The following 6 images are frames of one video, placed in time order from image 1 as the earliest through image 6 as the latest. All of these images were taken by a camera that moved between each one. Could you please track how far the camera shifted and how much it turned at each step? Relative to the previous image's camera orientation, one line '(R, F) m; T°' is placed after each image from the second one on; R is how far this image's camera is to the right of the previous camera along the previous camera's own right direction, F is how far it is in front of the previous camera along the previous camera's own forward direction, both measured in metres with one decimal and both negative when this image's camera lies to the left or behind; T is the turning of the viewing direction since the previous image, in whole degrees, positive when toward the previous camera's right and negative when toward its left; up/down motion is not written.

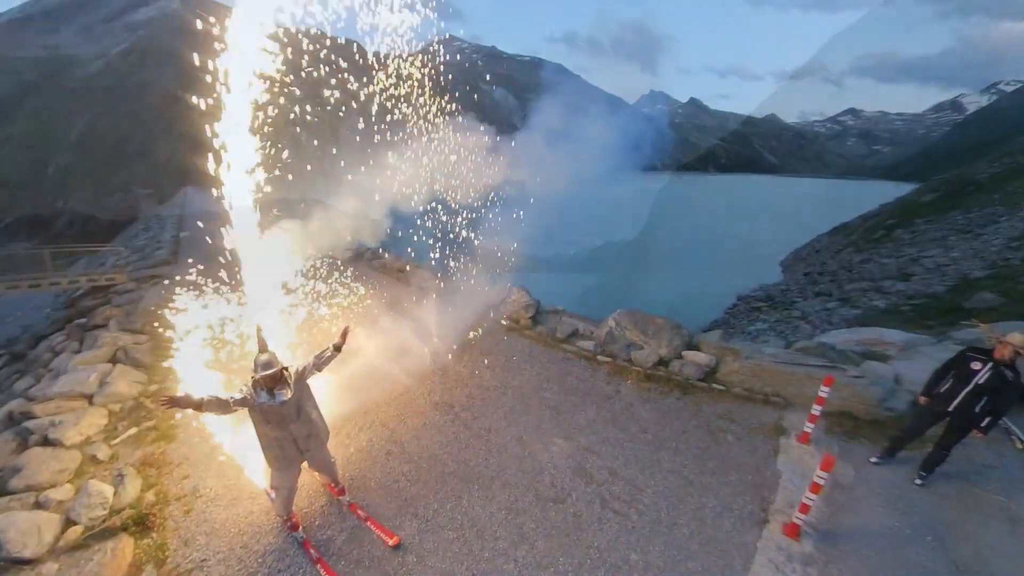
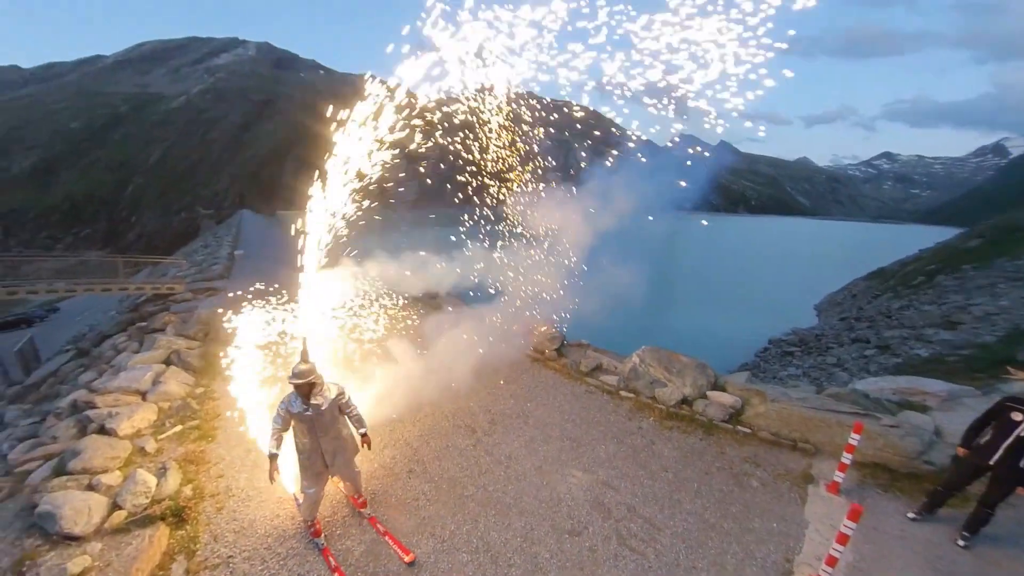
(0.0, -0.4) m; -4°
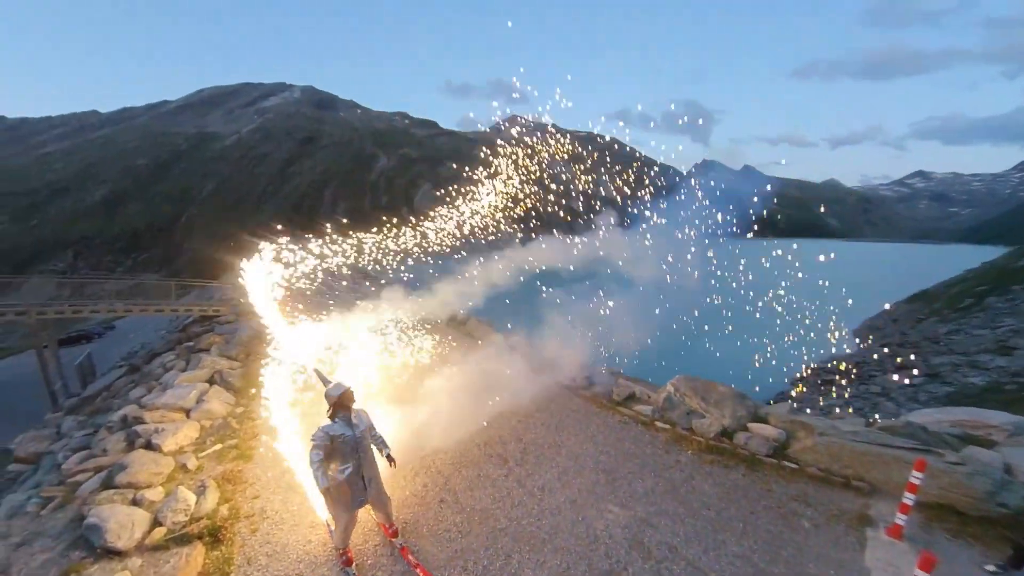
(-0.2, -0.1) m; -3°
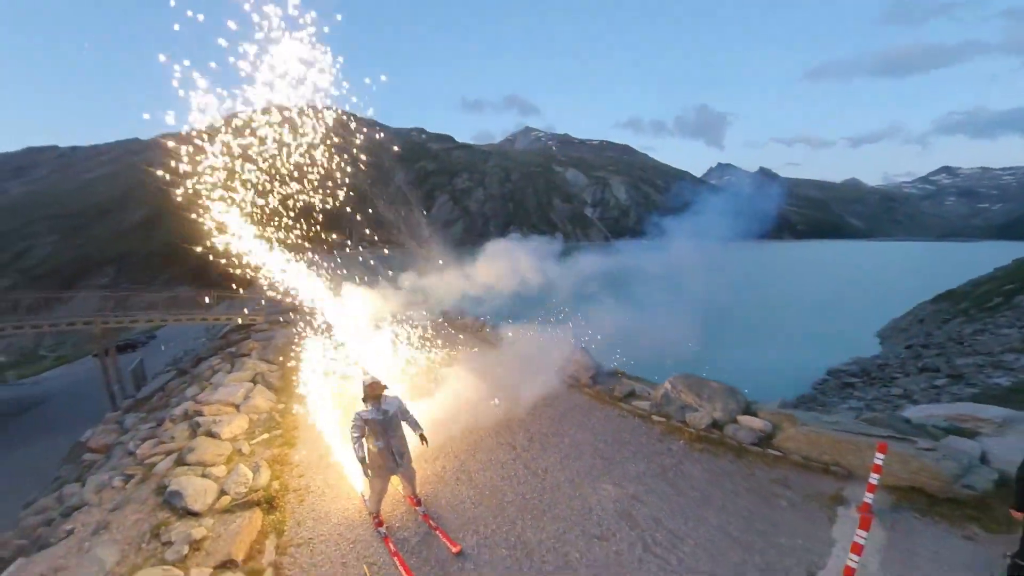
(+0.6, -1.4) m; -4°
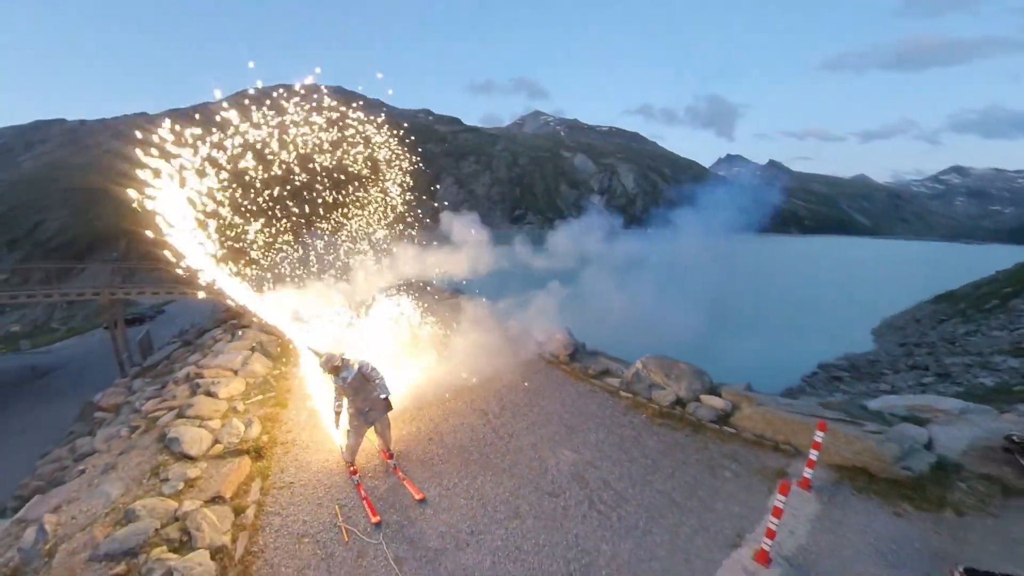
(+1.0, -0.6) m; -2°
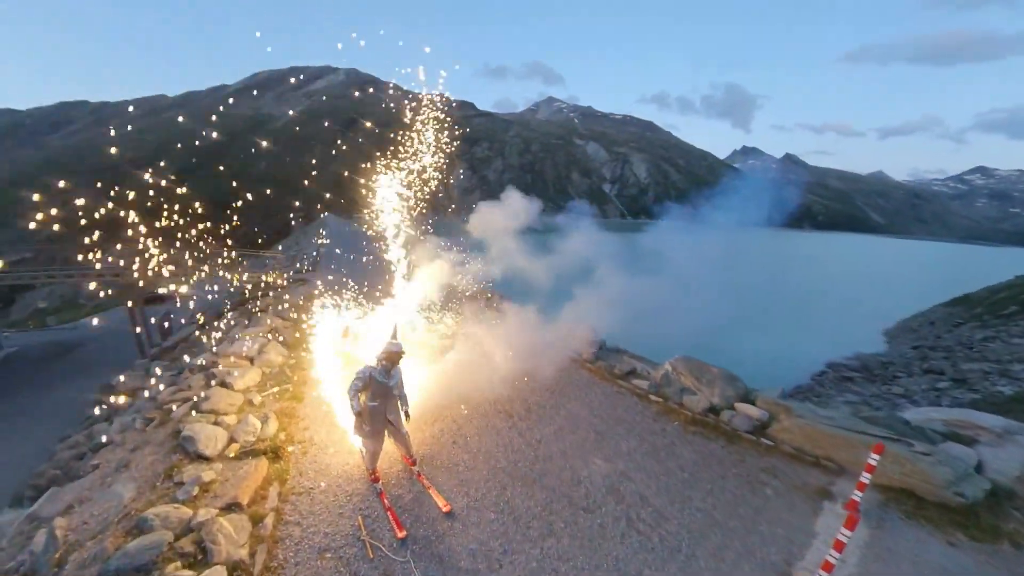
(-1.0, +0.7) m; +1°
